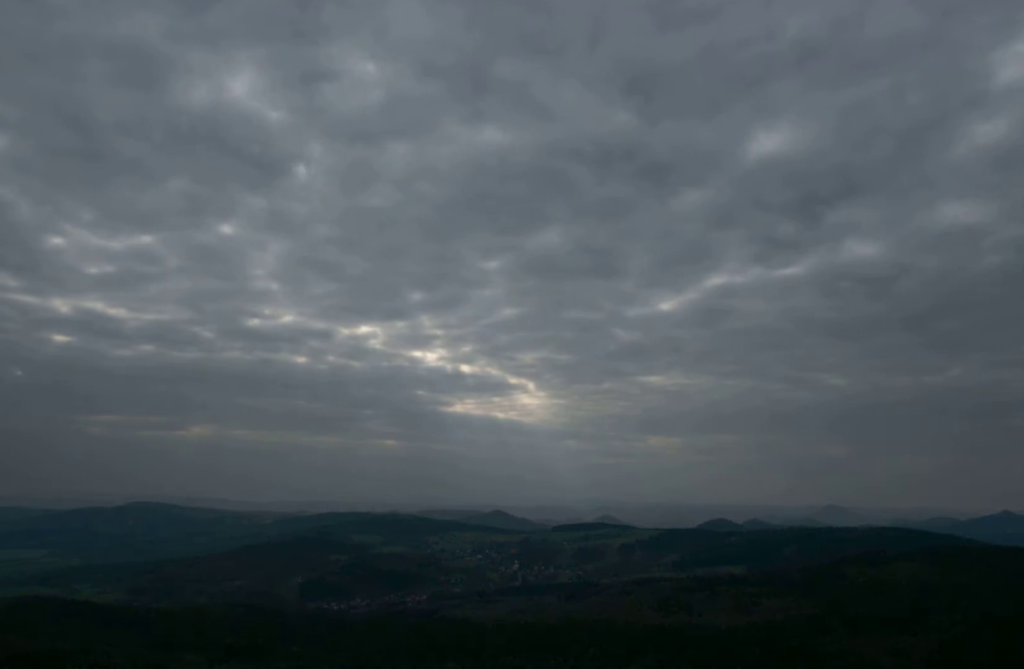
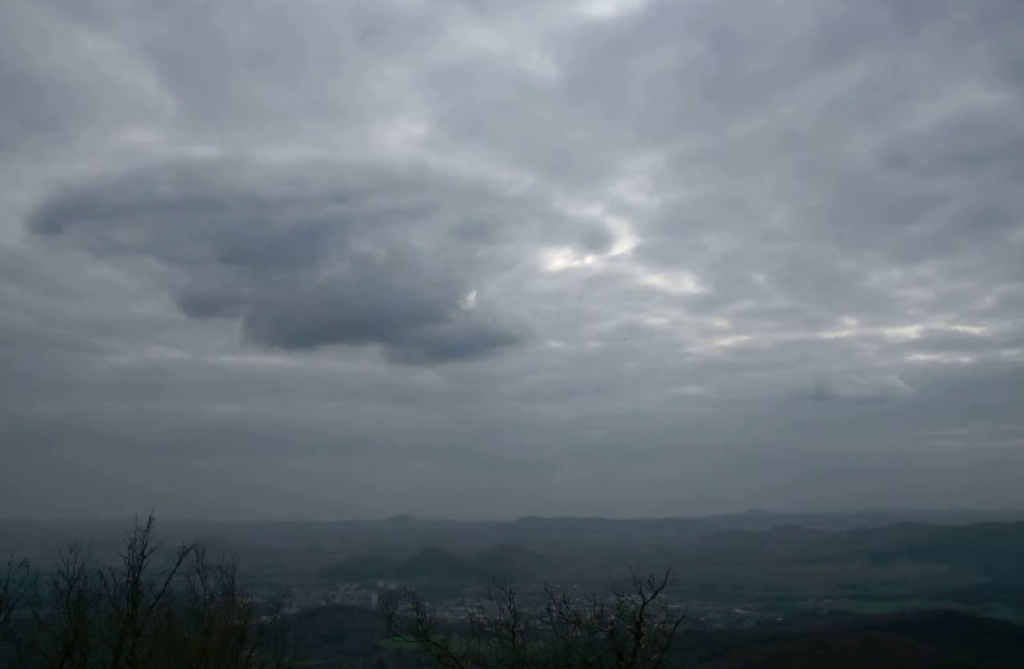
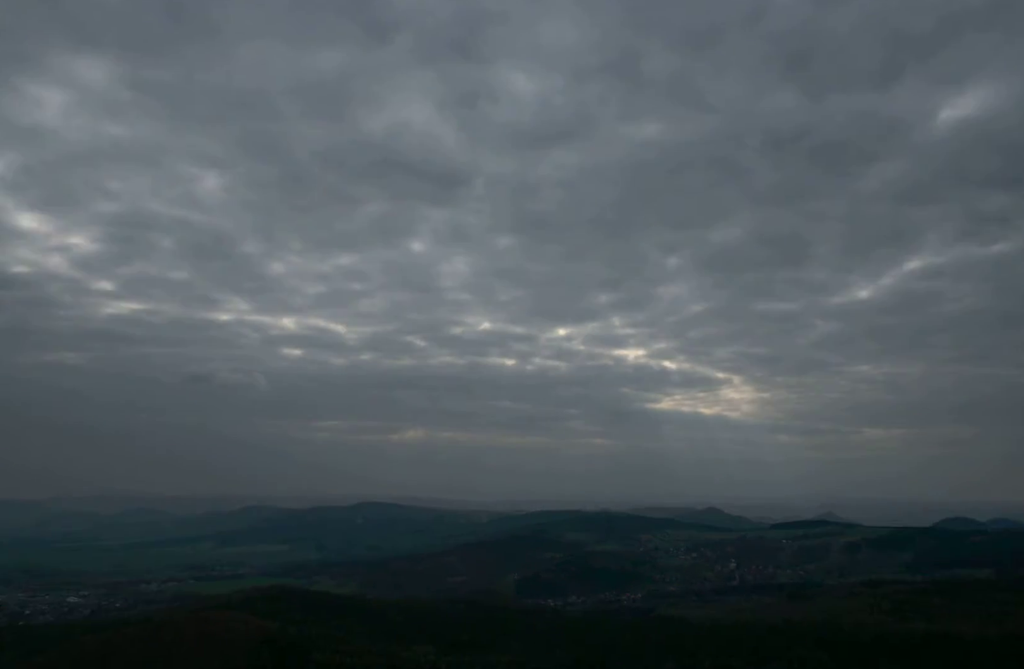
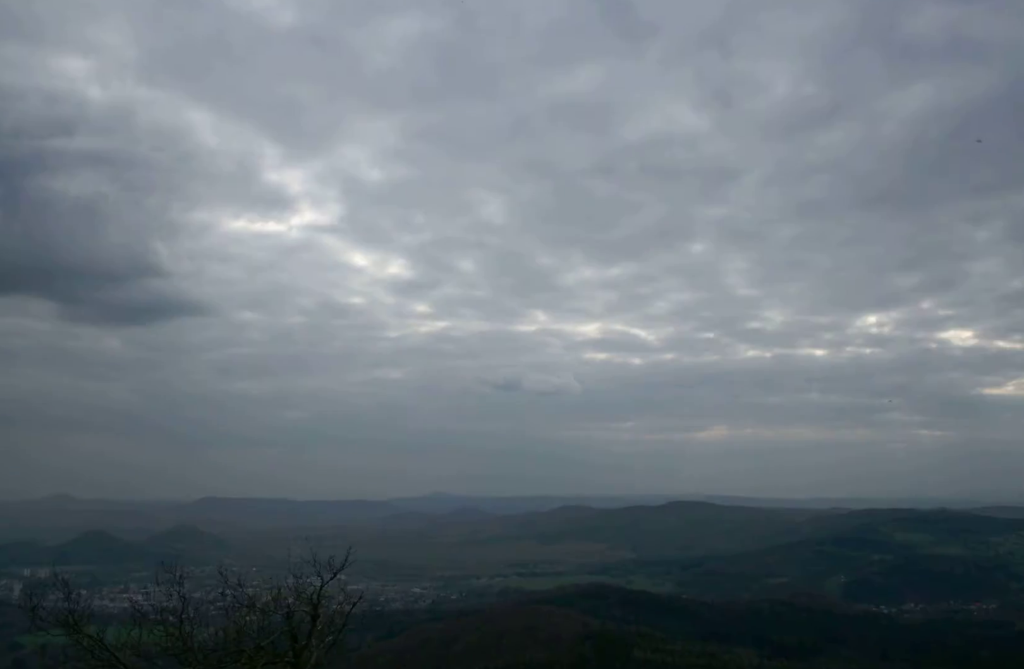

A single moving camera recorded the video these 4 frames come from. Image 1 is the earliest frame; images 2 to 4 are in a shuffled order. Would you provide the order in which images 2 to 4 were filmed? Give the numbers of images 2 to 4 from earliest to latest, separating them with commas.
3, 4, 2
